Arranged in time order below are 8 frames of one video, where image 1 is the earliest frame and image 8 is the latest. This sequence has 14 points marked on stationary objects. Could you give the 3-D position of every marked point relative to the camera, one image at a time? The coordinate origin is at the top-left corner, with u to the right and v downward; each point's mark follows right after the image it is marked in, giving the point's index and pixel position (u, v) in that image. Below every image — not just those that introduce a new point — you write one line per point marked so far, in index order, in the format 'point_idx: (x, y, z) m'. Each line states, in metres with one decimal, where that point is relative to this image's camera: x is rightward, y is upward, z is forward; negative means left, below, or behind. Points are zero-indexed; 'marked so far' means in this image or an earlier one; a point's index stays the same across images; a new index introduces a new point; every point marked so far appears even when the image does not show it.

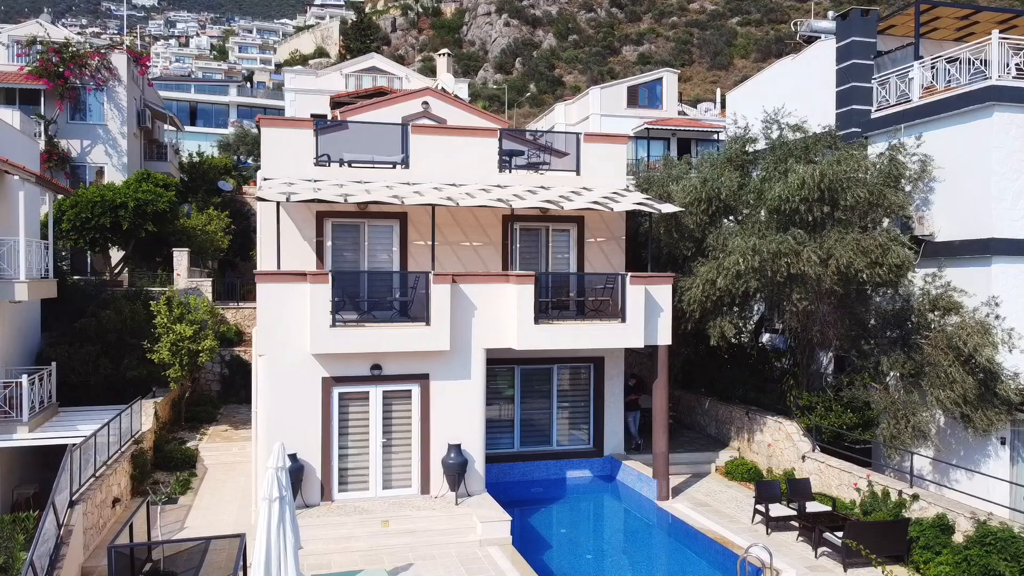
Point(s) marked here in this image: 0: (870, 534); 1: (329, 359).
0: (+5.8, -4.0, +11.6) m
1: (-3.7, -1.4, +14.2) m
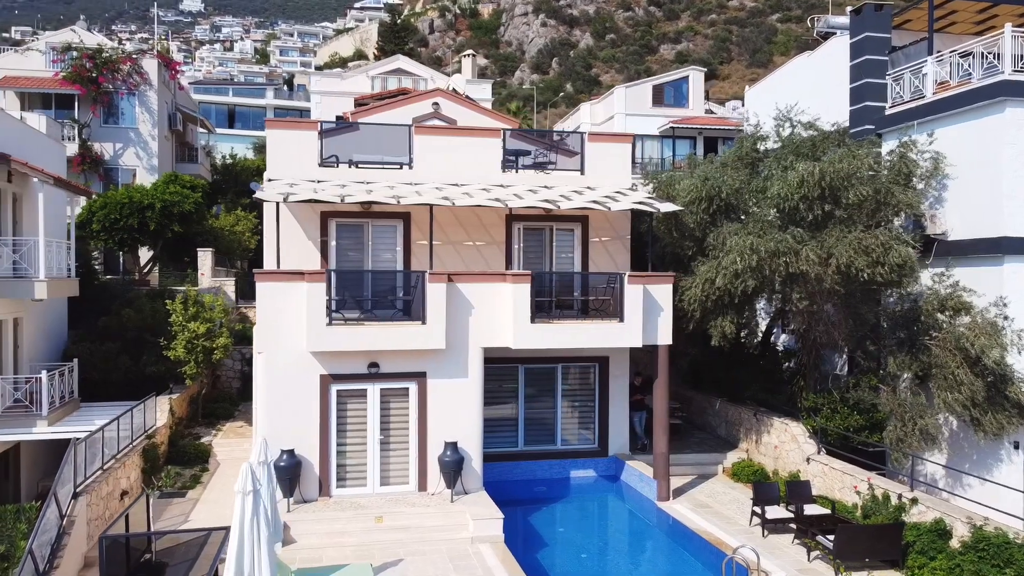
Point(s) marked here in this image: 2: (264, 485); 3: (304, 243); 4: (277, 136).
0: (+5.6, -4.0, +11.4) m
1: (-3.8, -1.4, +14.4) m
2: (-3.4, -2.6, +9.6) m
3: (-5.0, +1.1, +17.3) m
4: (-5.7, +3.7, +17.3) m
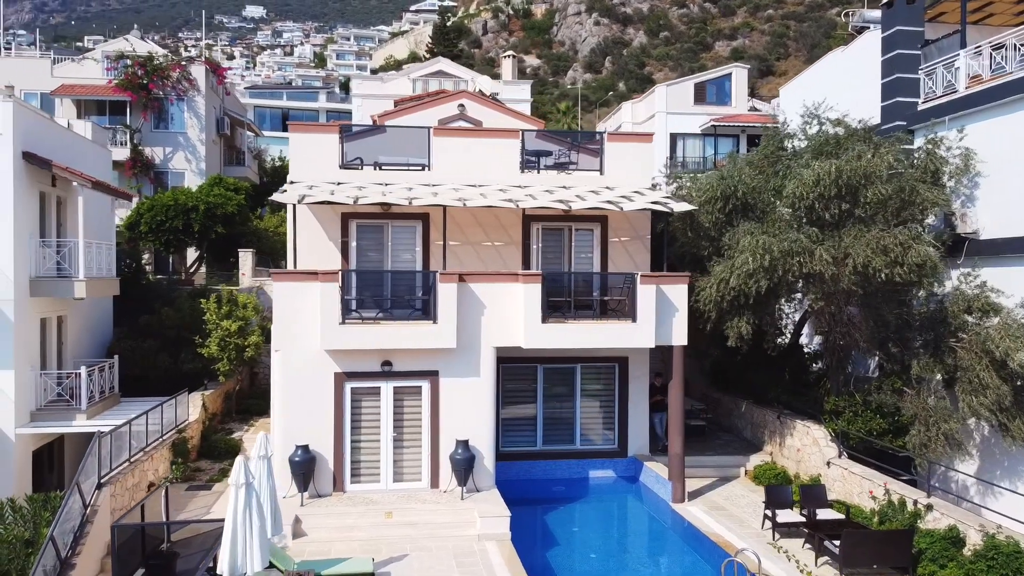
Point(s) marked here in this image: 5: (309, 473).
0: (+5.6, -4.0, +11.1) m
1: (-3.6, -1.4, +14.7) m
2: (-3.5, -2.6, +9.9) m
3: (-4.6, +1.1, +17.7) m
4: (-5.3, +3.7, +17.7) m
5: (-4.1, -3.7, +14.2) m
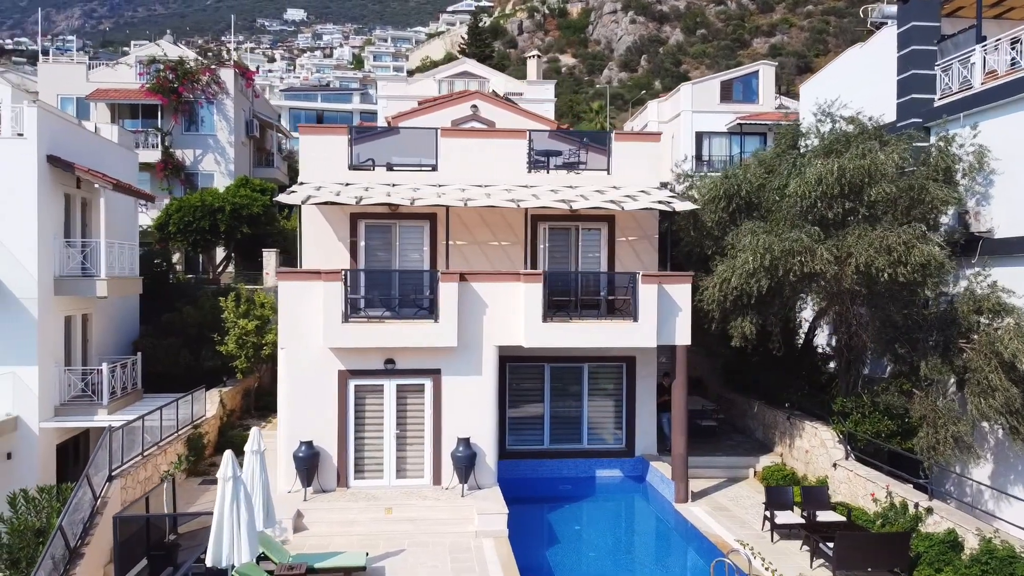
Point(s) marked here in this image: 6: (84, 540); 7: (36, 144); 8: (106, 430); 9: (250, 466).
0: (+5.5, -4.0, +11.0) m
1: (-3.6, -1.4, +15.0) m
2: (-3.7, -2.6, +10.2) m
3: (-4.5, +1.1, +18.0) m
4: (-5.2, +3.7, +18.0) m
5: (-4.1, -3.7, +14.5) m
6: (-7.5, -4.4, +12.4) m
7: (-13.0, +3.9, +19.4) m
8: (-8.1, -2.8, +14.1) m
9: (-3.8, -2.5, +10.1) m
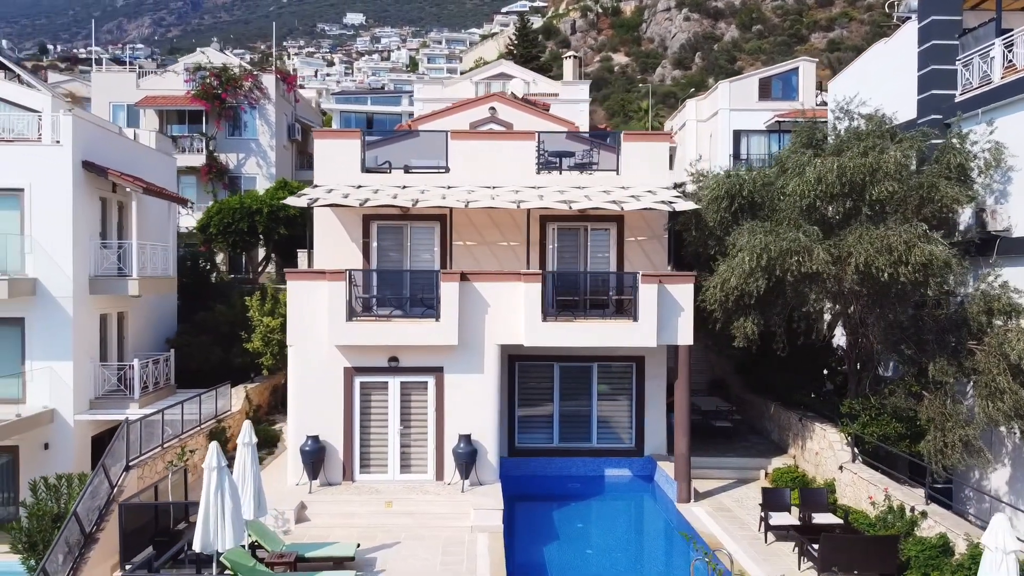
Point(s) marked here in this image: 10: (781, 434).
0: (+5.2, -4.0, +10.9) m
1: (-3.5, -1.4, +15.4) m
2: (-4.0, -2.6, +10.6) m
3: (-4.3, +1.1, +18.5) m
4: (-4.9, +3.7, +18.6) m
5: (-4.1, -3.7, +14.9) m
6: (-7.6, -4.4, +13.1) m
7: (-12.7, +4.0, +20.4) m
8: (-8.1, -2.8, +14.9) m
9: (-4.1, -2.5, +10.6) m
10: (+7.5, -4.1, +19.9) m
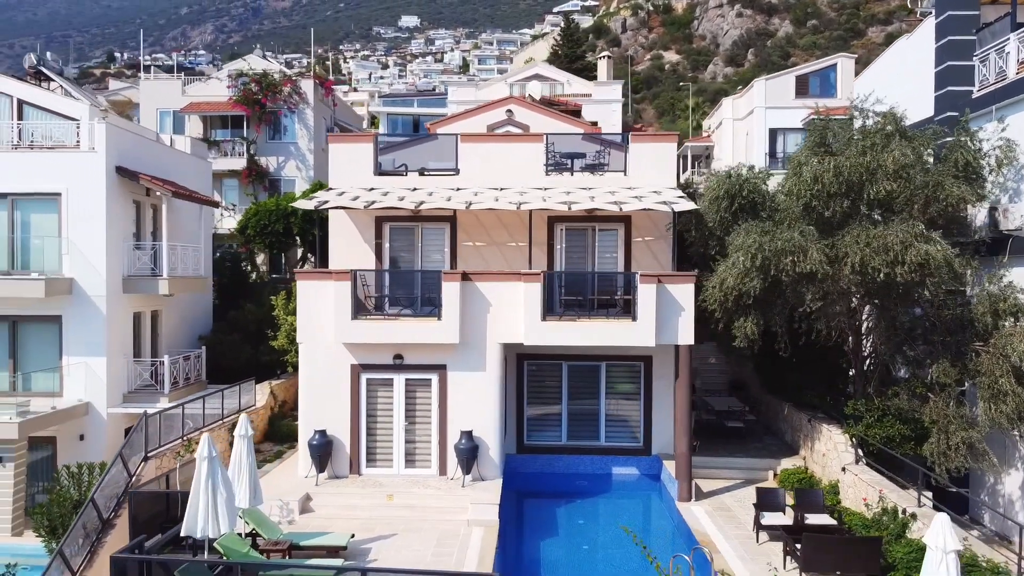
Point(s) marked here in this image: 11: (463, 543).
0: (+5.0, -4.0, +10.9) m
1: (-3.5, -1.4, +16.0) m
2: (-4.3, -2.6, +11.2) m
3: (-4.1, +1.2, +19.1) m
4: (-4.7, +3.7, +19.2) m
5: (-4.1, -3.7, +15.5) m
6: (-7.7, -4.4, +13.9) m
7: (-12.3, +4.0, +21.5) m
8: (-8.1, -2.8, +15.7) m
9: (-4.3, -2.5, +11.2) m
10: (+7.8, -4.1, +19.7) m
11: (-0.9, -4.7, +13.1) m
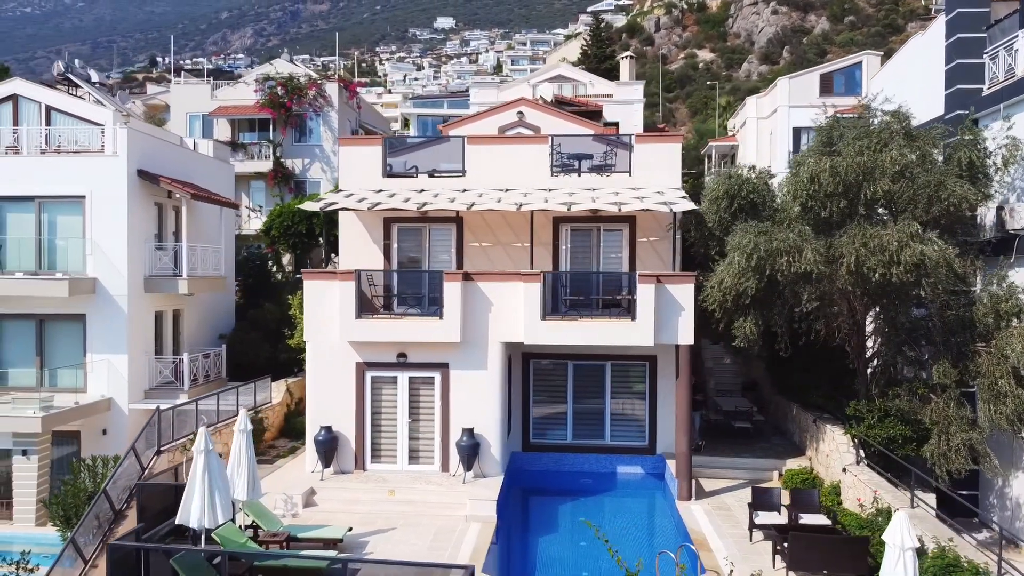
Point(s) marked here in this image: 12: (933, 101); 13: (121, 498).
0: (+4.8, -4.0, +11.0) m
1: (-3.5, -1.4, +16.3) m
2: (-4.4, -2.6, +11.6) m
3: (-3.9, +1.2, +19.5) m
4: (-4.5, +3.8, +19.6) m
5: (-4.1, -3.7, +15.9) m
6: (-7.8, -4.4, +14.4) m
7: (-12.1, +4.0, +22.2) m
8: (-8.1, -2.8, +16.2) m
9: (-4.5, -2.5, +11.6) m
10: (+8.0, -4.1, +19.7) m
11: (-1.0, -4.7, +13.3) m
12: (+11.8, +5.3, +19.8) m
13: (-7.9, -4.2, +14.3) m
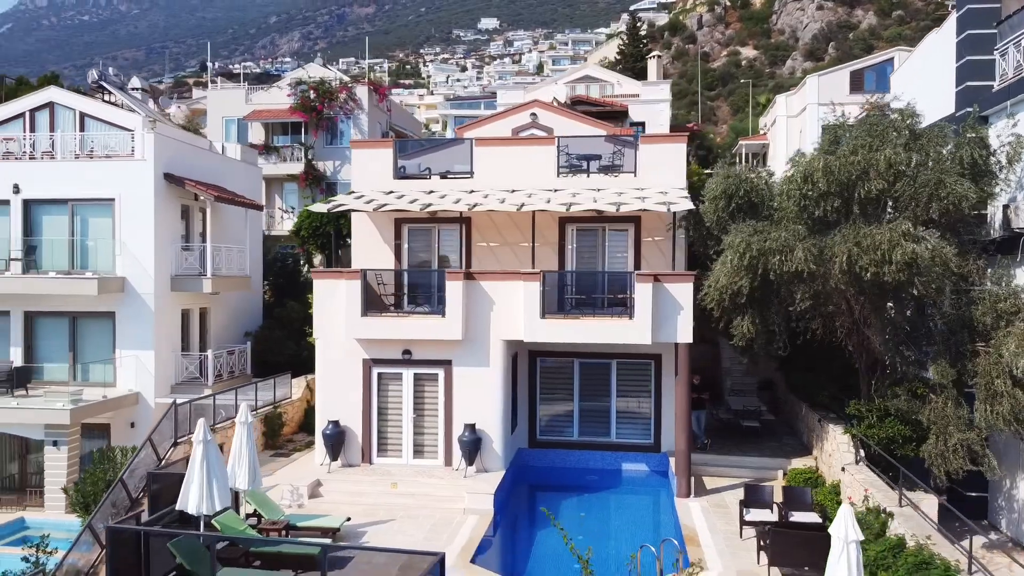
0: (+4.6, -4.0, +11.1) m
1: (-3.4, -1.3, +16.9) m
2: (-4.6, -2.6, +12.2) m
3: (-3.7, +1.2, +20.0) m
4: (-4.3, +3.8, +20.2) m
5: (-4.1, -3.6, +16.5) m
6: (-7.8, -4.3, +15.2) m
7: (-11.7, +4.0, +23.2) m
8: (-8.0, -2.8, +17.0) m
9: (-4.7, -2.5, +12.2) m
10: (+8.2, -4.1, +19.6) m
11: (-1.1, -4.7, +13.7) m
12: (+12.0, +5.3, +19.6) m
13: (-7.9, -4.2, +15.0) m
